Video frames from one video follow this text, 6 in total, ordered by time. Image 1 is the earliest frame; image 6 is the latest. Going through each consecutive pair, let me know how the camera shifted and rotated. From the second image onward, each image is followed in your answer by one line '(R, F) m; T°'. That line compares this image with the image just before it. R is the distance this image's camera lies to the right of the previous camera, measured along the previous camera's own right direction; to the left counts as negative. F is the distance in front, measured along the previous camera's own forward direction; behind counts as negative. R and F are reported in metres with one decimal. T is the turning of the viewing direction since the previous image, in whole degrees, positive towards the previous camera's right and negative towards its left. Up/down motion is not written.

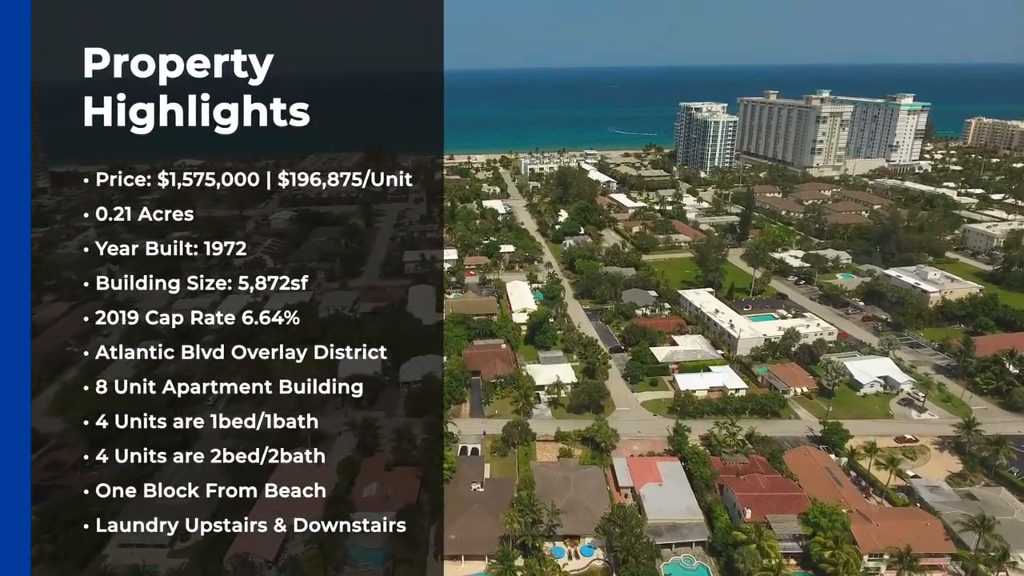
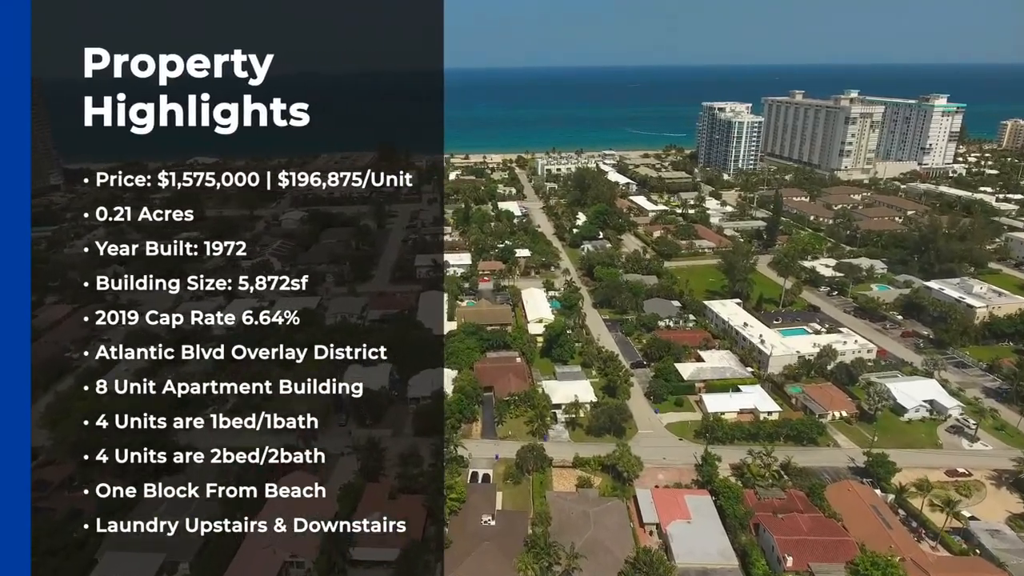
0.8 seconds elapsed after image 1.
(-0.1, +1.6) m; -1°
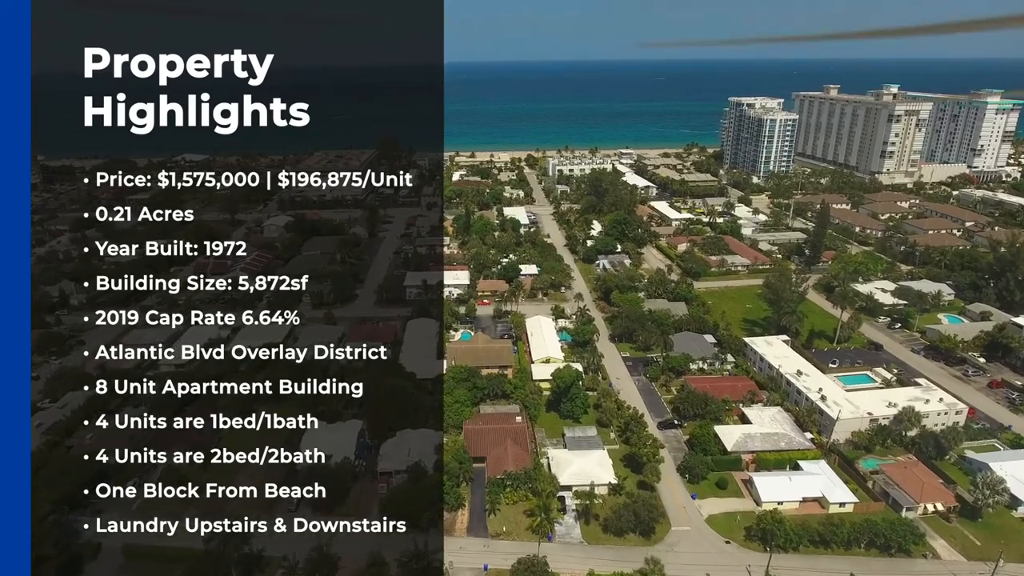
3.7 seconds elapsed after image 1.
(+0.4, +5.0) m; -1°
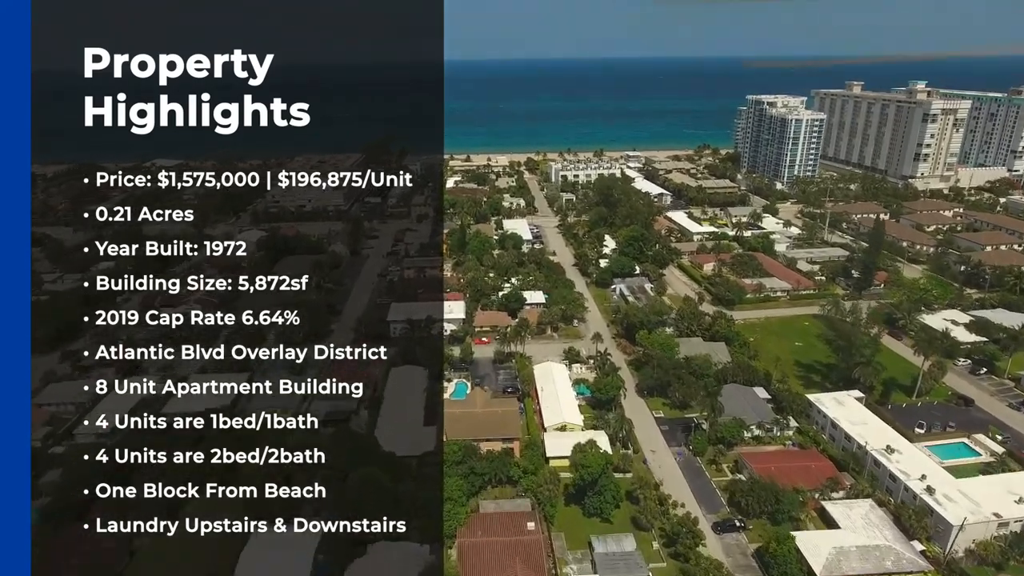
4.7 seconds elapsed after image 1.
(-0.3, +5.2) m; 0°
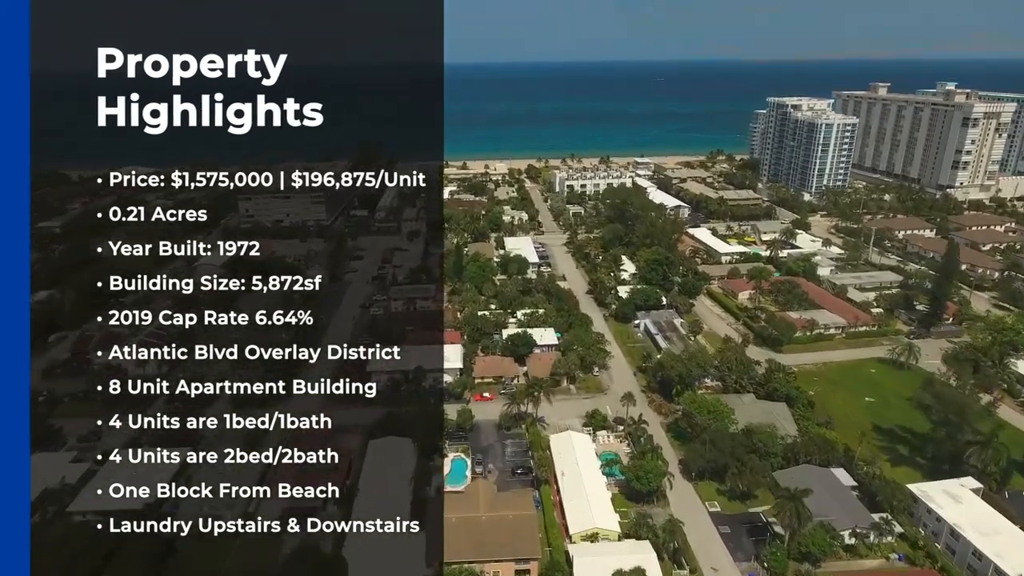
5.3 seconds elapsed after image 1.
(-0.5, +4.9) m; 0°
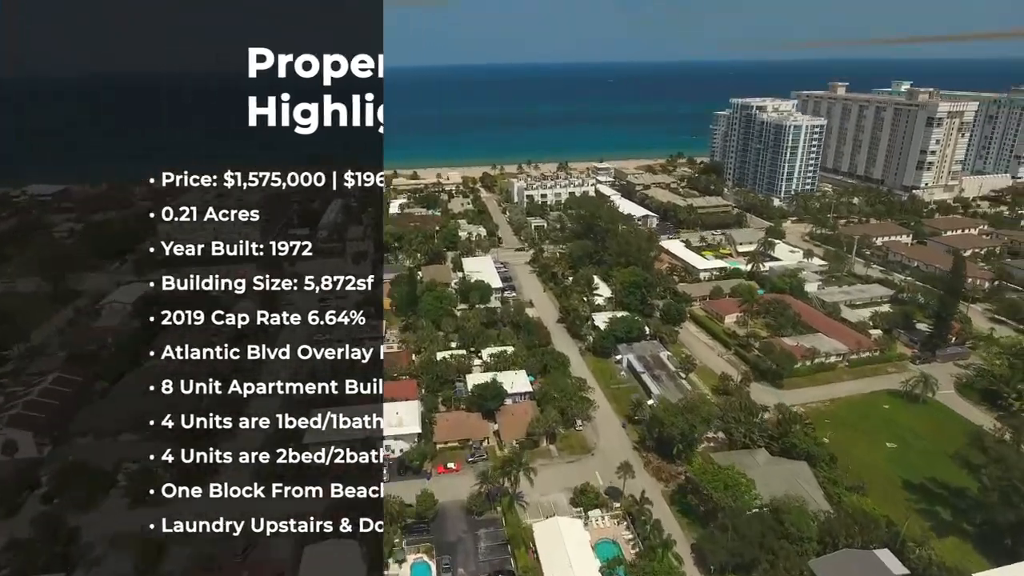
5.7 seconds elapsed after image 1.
(-0.3, +3.7) m; +4°
